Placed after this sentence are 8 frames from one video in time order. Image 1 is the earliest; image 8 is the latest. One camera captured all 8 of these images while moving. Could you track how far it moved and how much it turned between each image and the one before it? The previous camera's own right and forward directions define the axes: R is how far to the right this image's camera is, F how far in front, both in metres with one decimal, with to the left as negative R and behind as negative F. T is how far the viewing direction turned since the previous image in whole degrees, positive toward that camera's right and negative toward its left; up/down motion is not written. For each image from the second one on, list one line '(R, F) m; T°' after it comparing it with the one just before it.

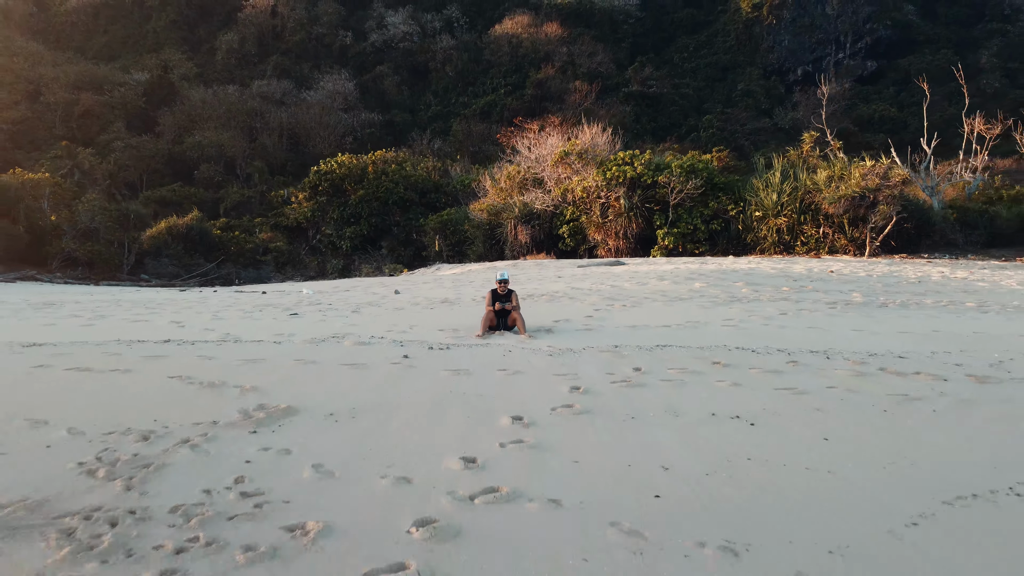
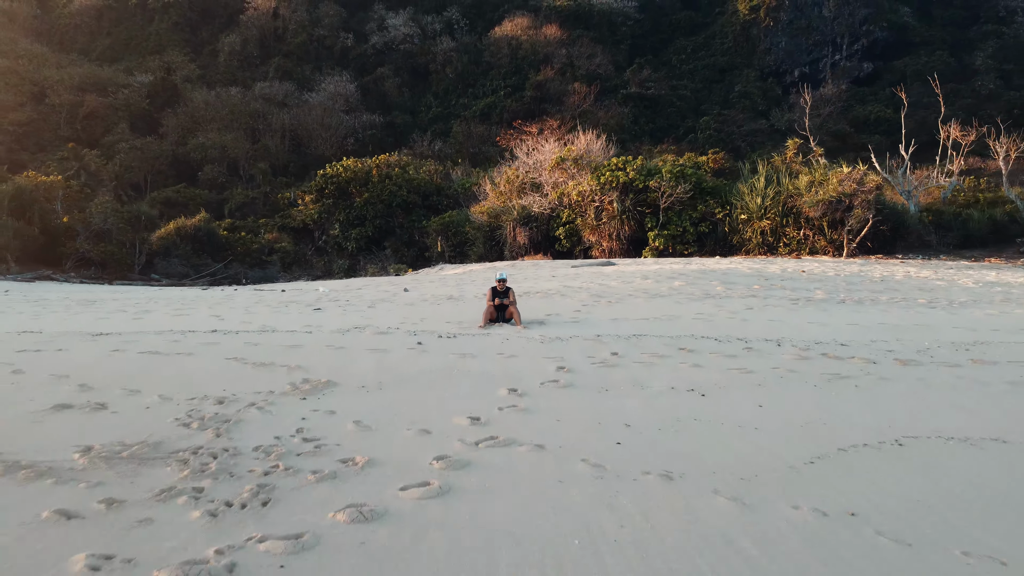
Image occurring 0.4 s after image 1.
(0.0, -0.5) m; 0°
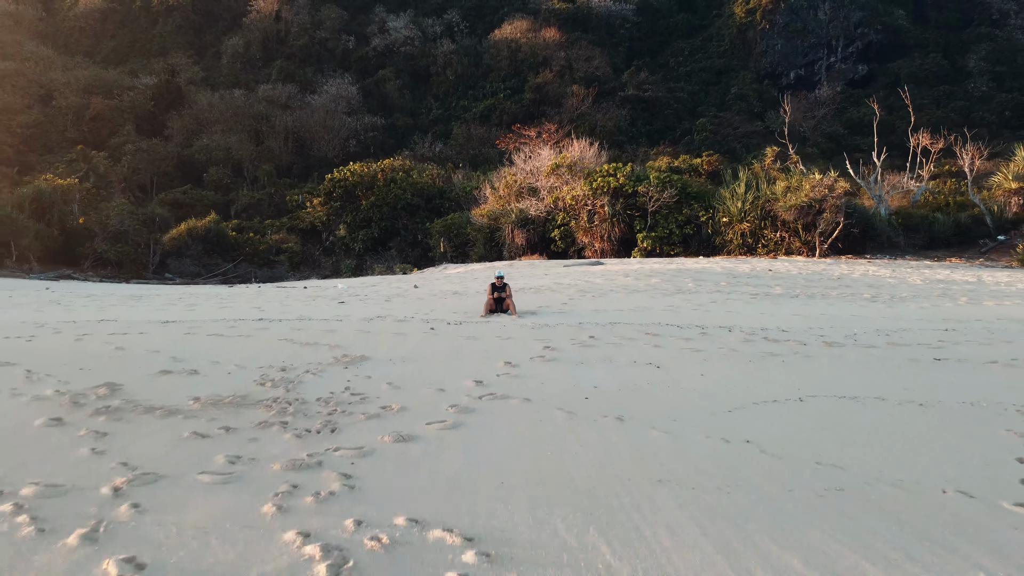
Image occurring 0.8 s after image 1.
(0.0, -0.7) m; 0°
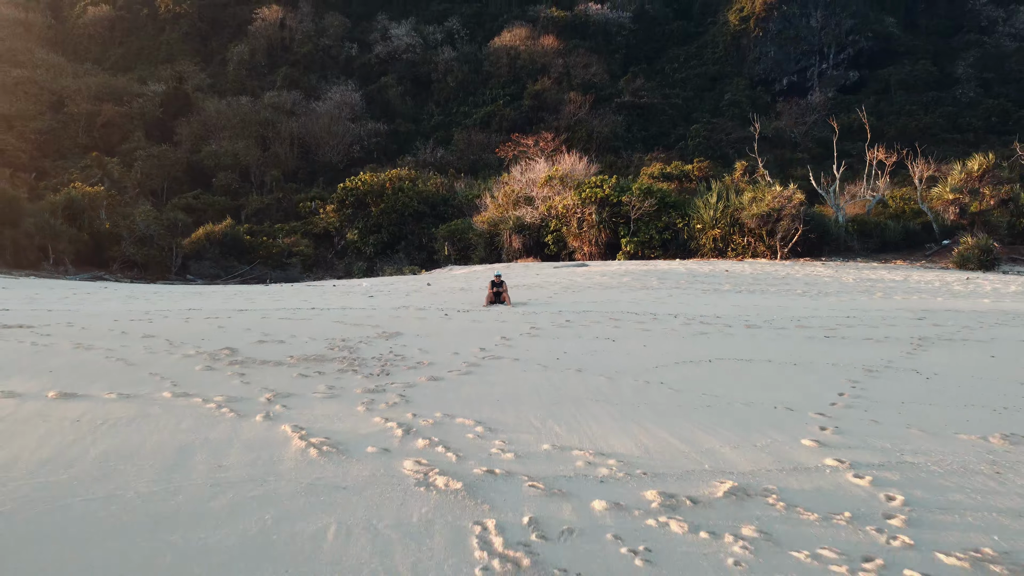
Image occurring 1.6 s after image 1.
(0.0, -1.1) m; 0°
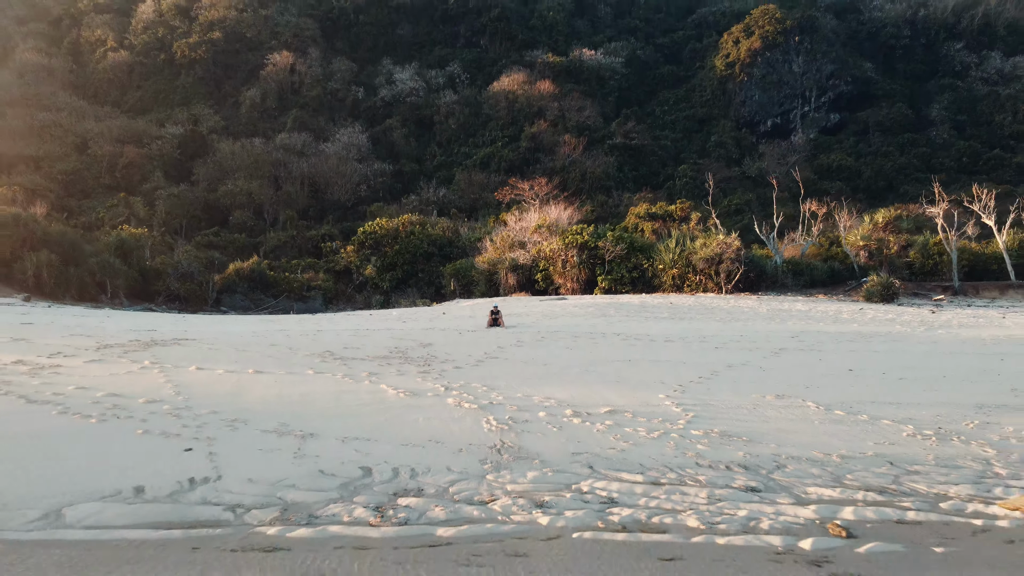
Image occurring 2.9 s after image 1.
(+0.1, -2.2) m; 0°
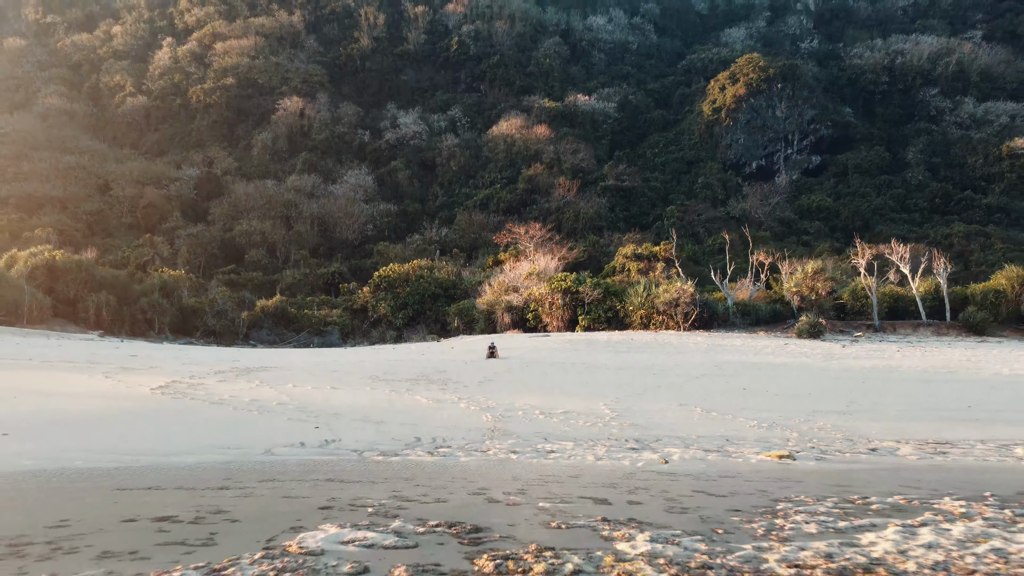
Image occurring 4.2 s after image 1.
(+0.1, -2.5) m; 0°
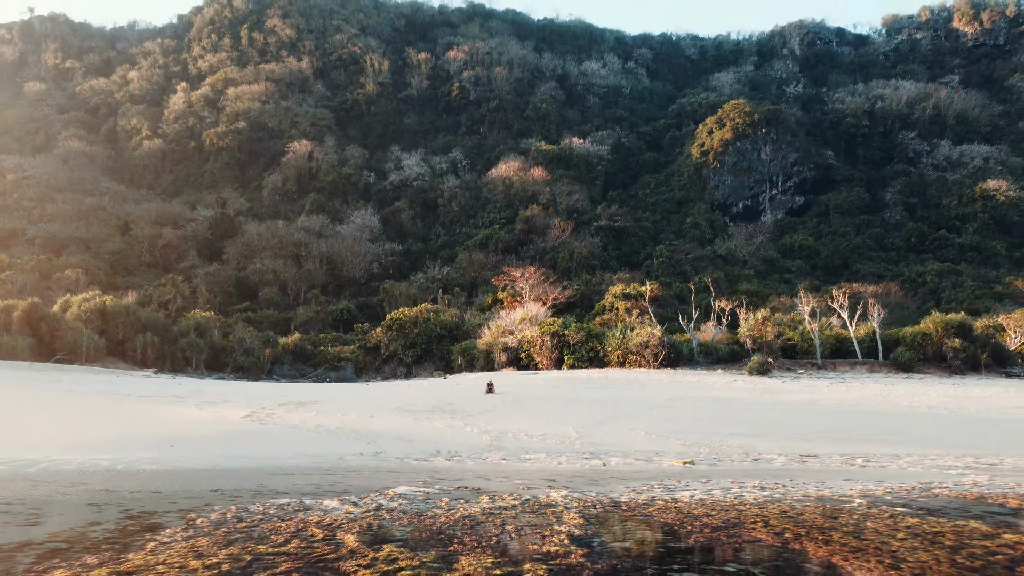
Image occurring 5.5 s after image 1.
(+0.1, -2.6) m; 0°
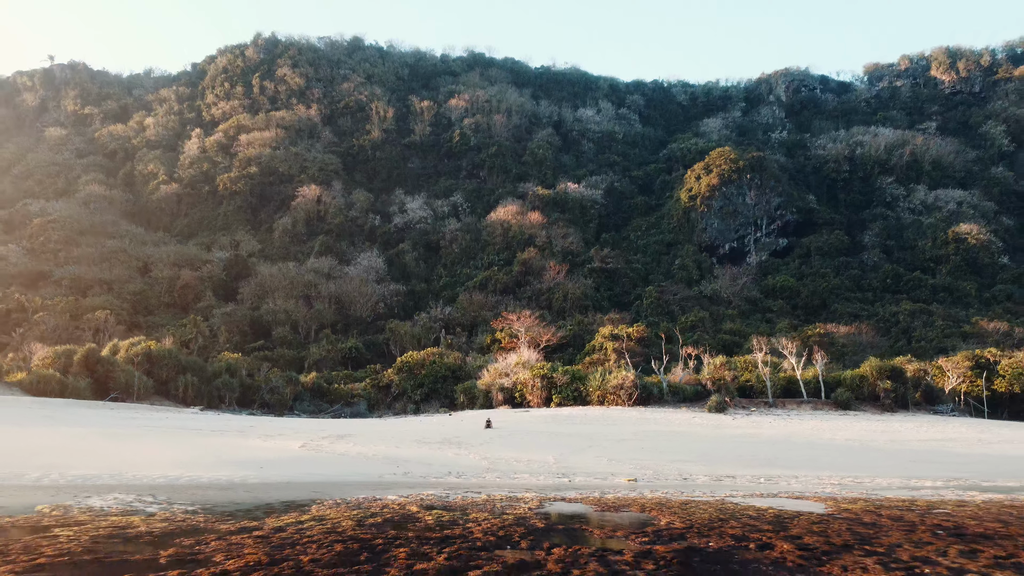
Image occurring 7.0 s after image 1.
(+0.1, -3.0) m; 0°
